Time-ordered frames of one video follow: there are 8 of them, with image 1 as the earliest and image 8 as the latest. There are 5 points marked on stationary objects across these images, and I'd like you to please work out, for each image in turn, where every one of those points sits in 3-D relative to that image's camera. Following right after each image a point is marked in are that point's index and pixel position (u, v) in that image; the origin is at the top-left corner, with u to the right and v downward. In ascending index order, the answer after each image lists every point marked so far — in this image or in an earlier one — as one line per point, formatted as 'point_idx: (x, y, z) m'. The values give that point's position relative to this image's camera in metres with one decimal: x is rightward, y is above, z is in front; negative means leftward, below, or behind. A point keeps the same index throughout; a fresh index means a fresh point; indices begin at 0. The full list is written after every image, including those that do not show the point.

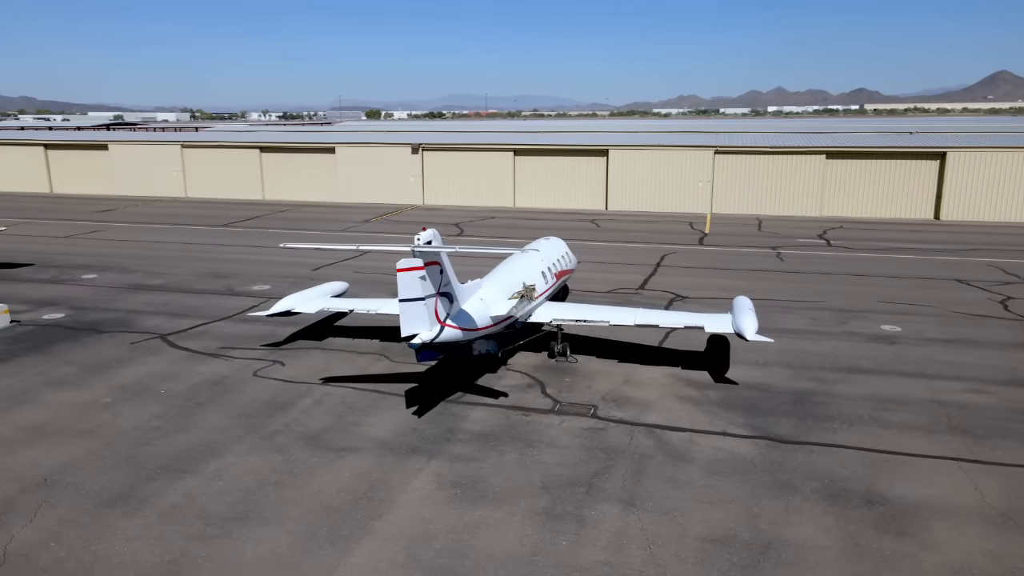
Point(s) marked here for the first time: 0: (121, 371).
0: (-9.9, -2.1, +18.7) m
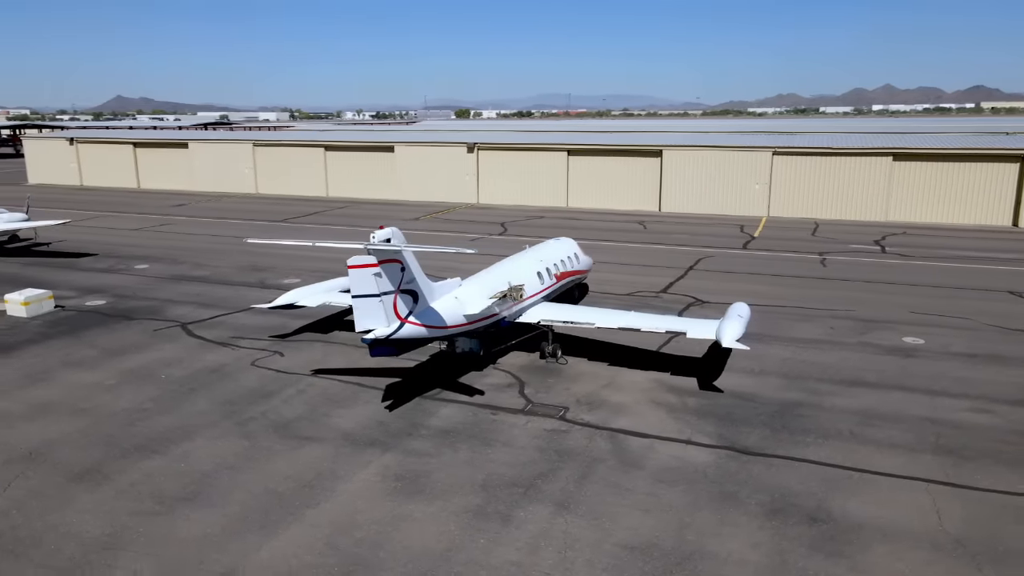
0: (-10.2, -1.8, +19.9) m
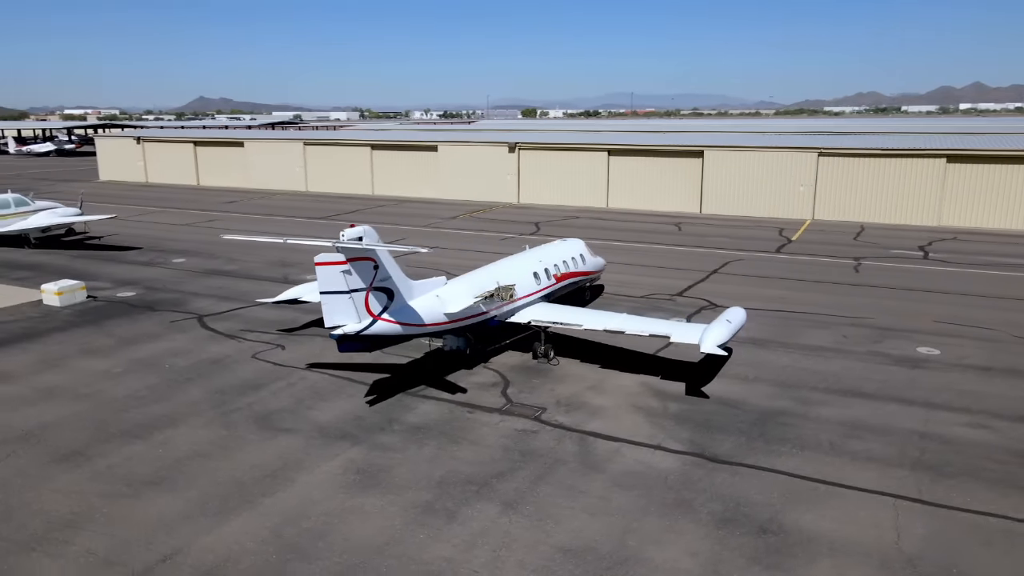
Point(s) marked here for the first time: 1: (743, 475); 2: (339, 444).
0: (-10.3, -1.6, +20.9) m
1: (+4.2, -3.4, +13.3) m
2: (-3.4, -3.1, +14.5) m
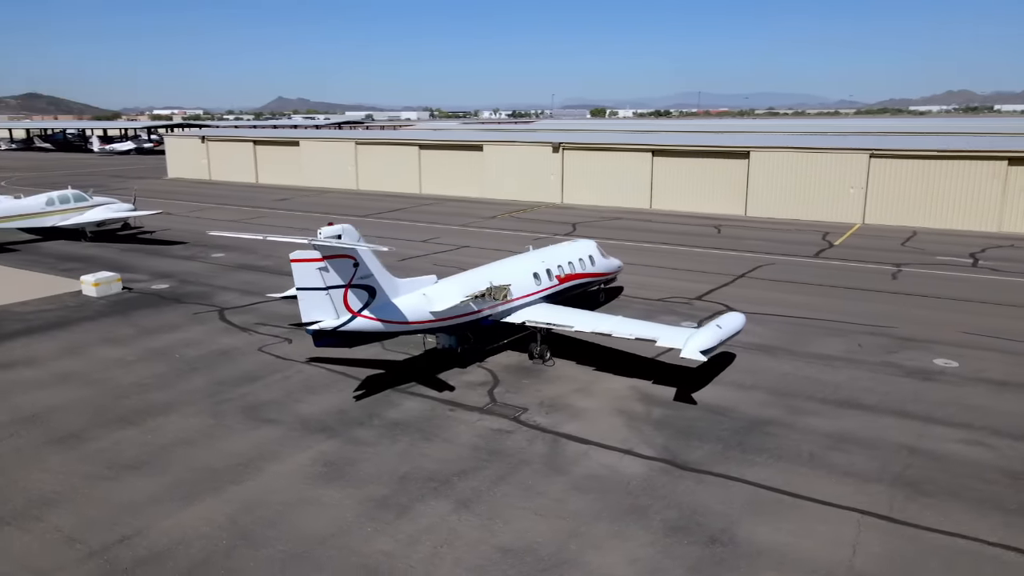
0: (-10.3, -1.4, +21.8) m
1: (+3.5, -3.5, +13.0) m
2: (-4.0, -3.0, +14.9) m
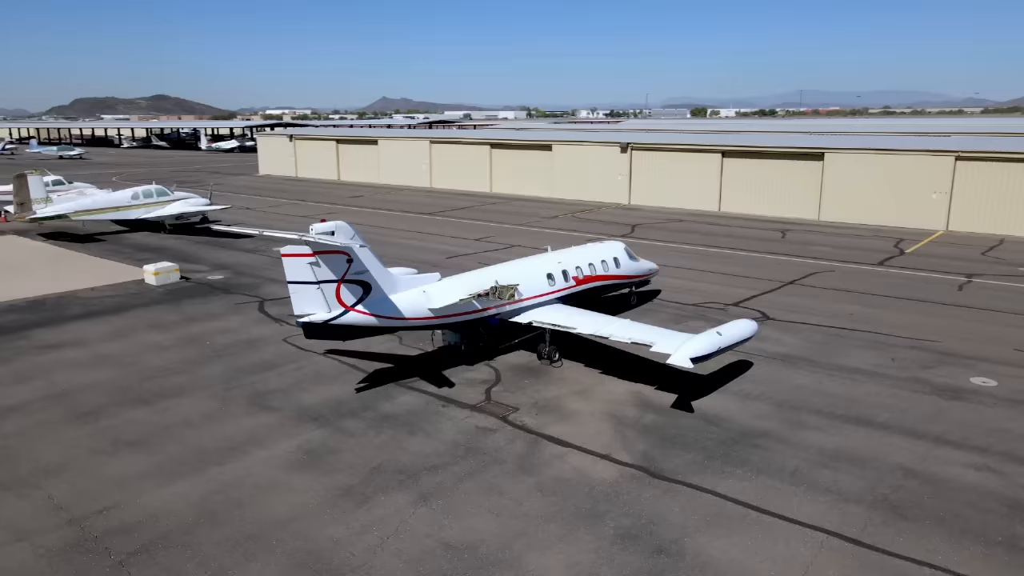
0: (-9.7, -1.1, +23.1) m
1: (+2.8, -3.5, +12.7) m
2: (-4.3, -2.9, +15.5) m
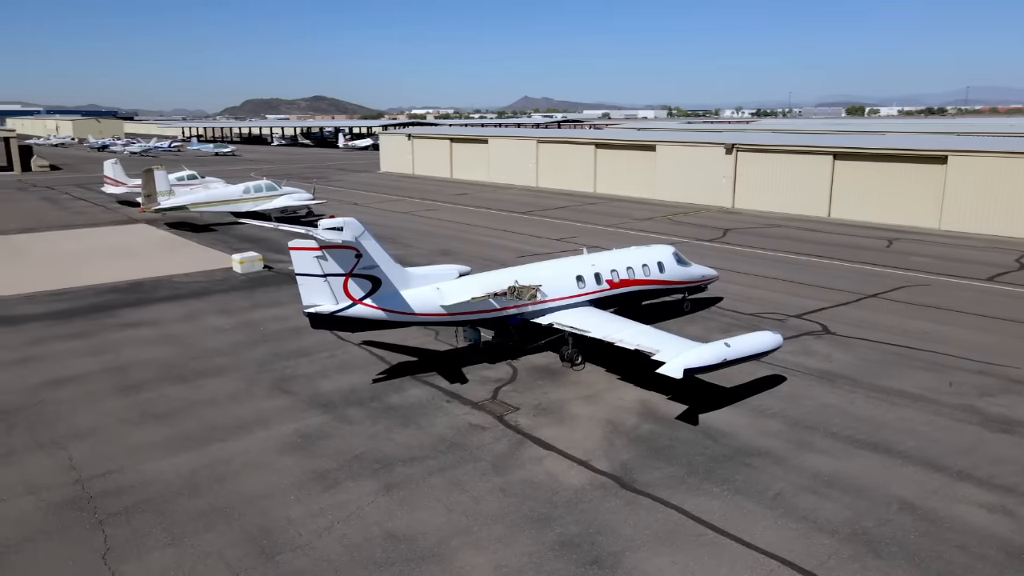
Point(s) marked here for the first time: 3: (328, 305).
0: (-8.3, -0.8, +24.8) m
1: (+2.1, -3.7, +12.3) m
2: (-4.4, -2.7, +16.3) m
3: (-4.0, -0.4, +16.0) m
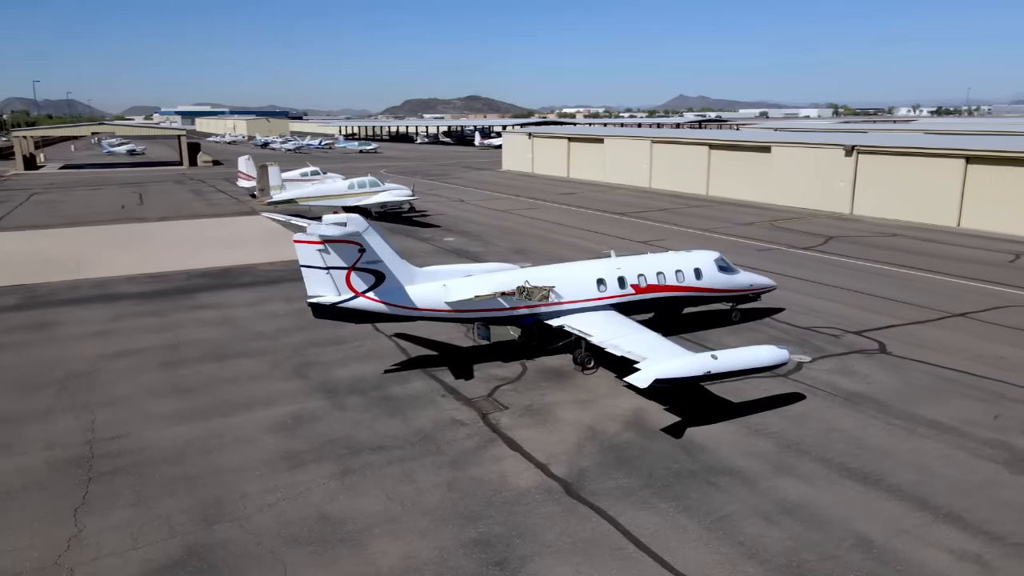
0: (-6.7, -0.4, +26.3) m
1: (+1.0, -3.7, +12.1) m
2: (-4.6, -2.5, +17.3) m
3: (-4.1, -0.2, +16.9) m
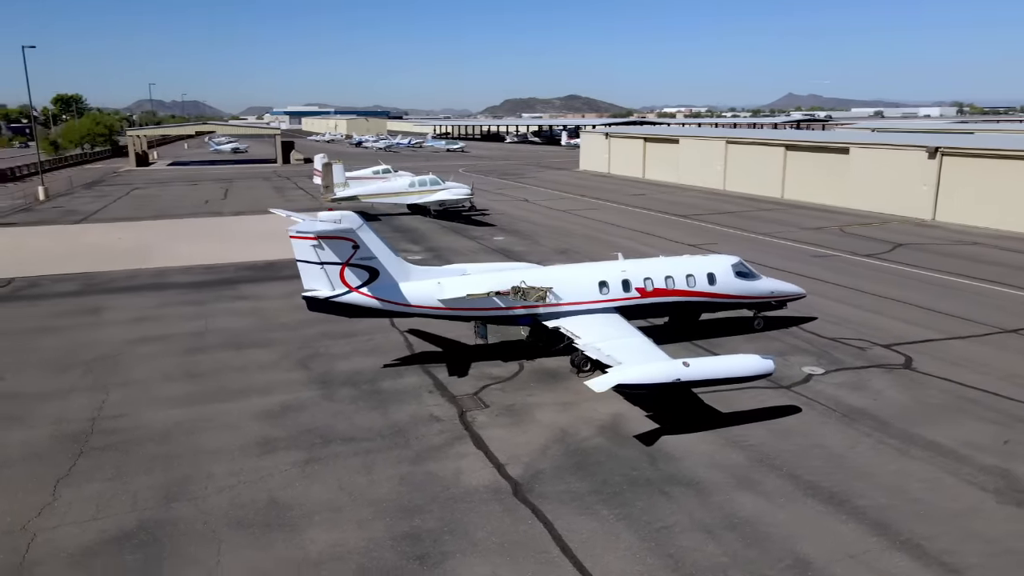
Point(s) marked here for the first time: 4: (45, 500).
0: (-5.8, -0.2, +27.2) m
1: (0.0, -3.8, +12.2) m
2: (-4.9, -2.4, +18.0) m
3: (-4.4, -0.1, +17.5) m
4: (-8.0, -3.6, +12.5) m
